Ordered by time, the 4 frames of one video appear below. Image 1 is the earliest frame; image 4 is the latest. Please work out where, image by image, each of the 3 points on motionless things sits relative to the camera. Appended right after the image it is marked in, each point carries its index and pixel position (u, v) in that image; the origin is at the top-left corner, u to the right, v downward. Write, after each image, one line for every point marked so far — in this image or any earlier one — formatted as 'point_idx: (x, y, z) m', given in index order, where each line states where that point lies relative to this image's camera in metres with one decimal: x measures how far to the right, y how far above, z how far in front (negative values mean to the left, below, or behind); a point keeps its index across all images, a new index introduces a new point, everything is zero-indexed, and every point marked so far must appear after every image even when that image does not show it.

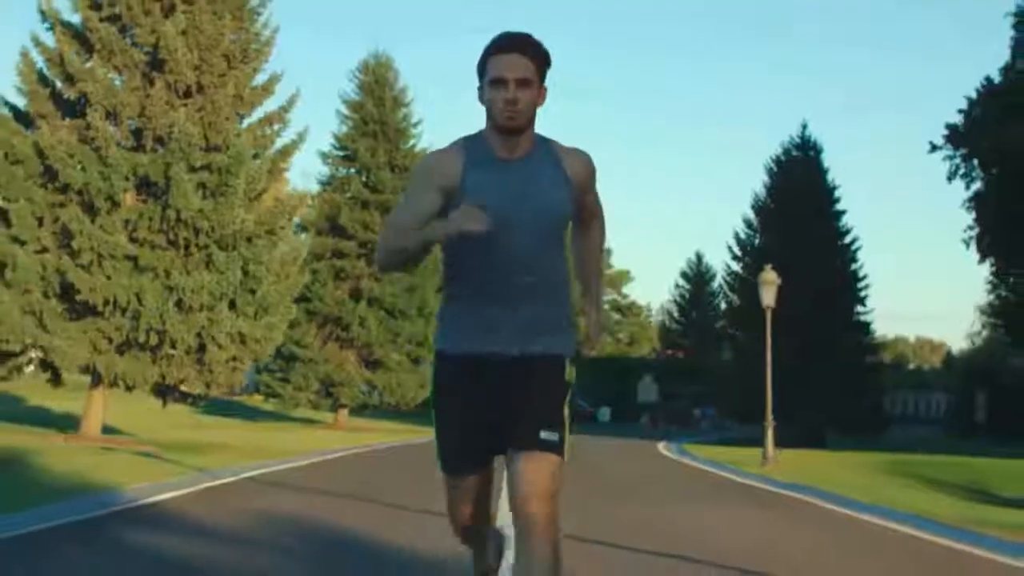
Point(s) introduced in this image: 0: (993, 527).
0: (+5.0, -2.4, +14.7) m
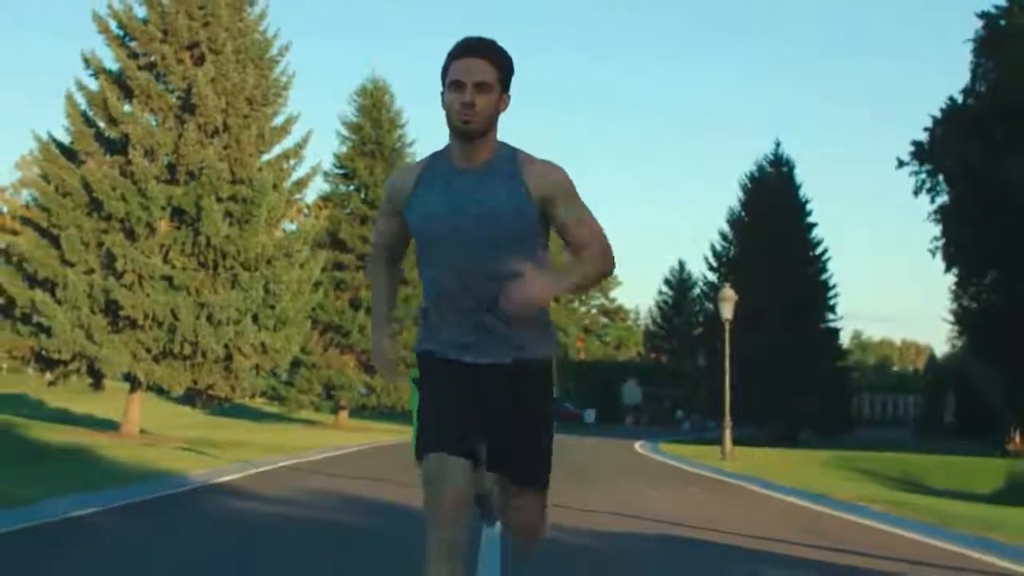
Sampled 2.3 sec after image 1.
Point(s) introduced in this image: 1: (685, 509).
0: (+4.8, -2.7, +17.2) m
1: (+2.0, -2.5, +16.7) m
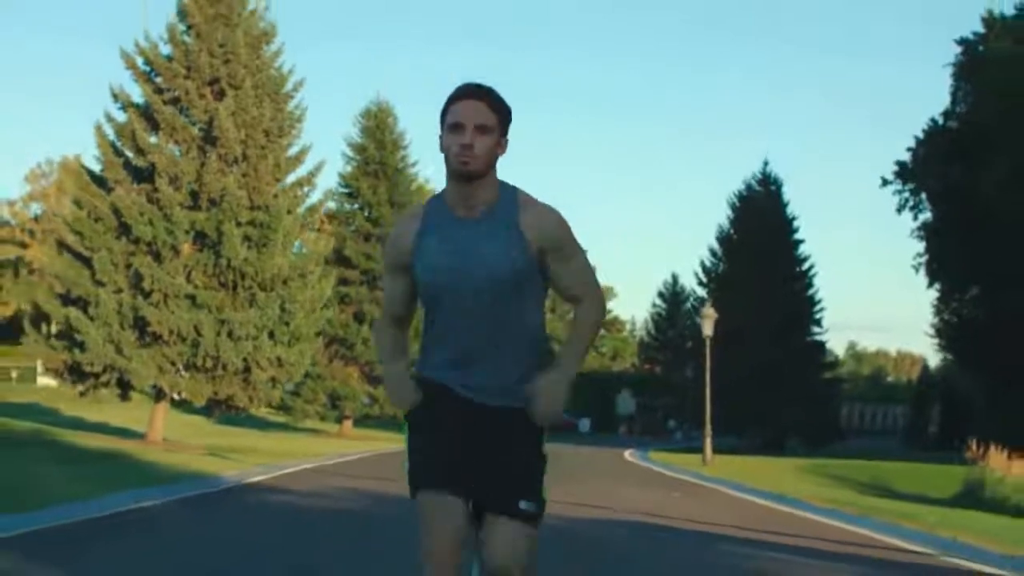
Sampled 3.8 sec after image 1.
0: (+4.8, -2.9, +18.9) m
1: (+2.0, -2.8, +18.4) m
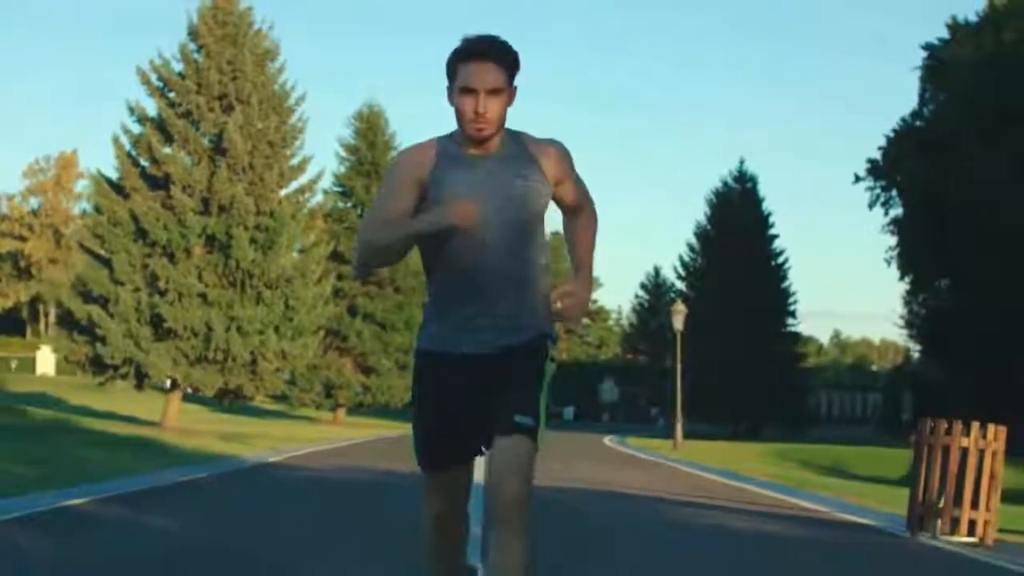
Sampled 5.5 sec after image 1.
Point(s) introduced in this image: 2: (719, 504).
0: (+4.6, -2.9, +20.9) m
1: (+1.8, -2.8, +20.4) m
2: (+2.3, -2.5, +16.3) m
